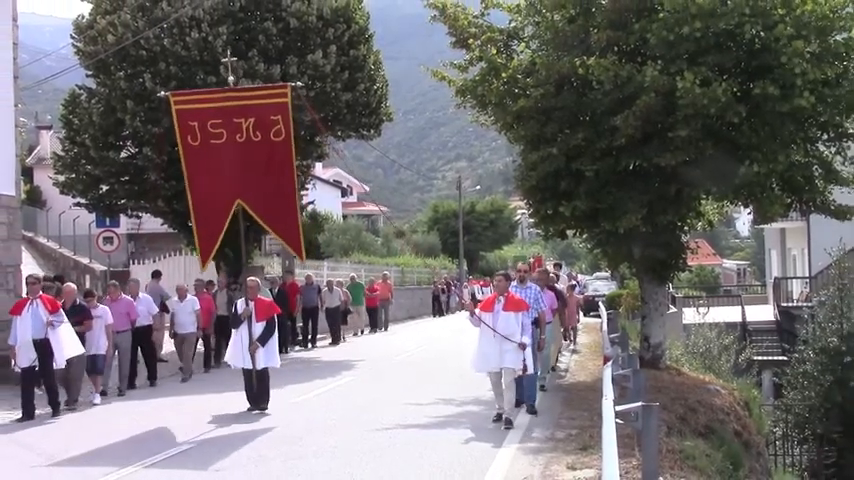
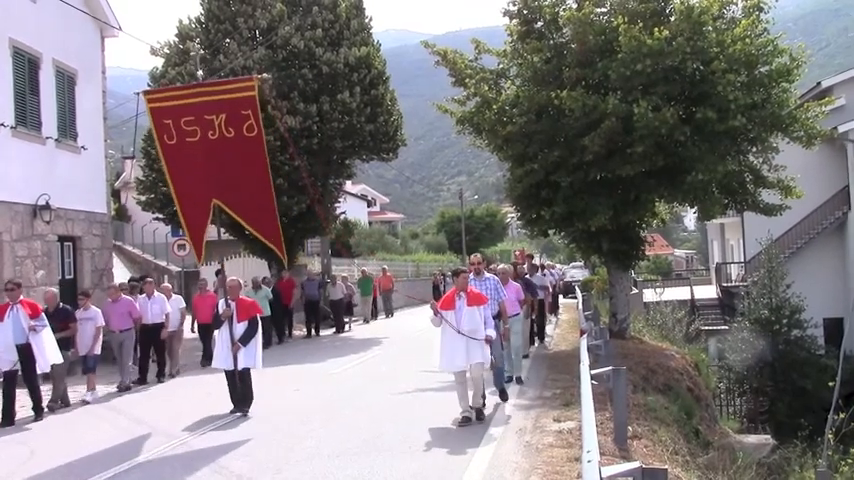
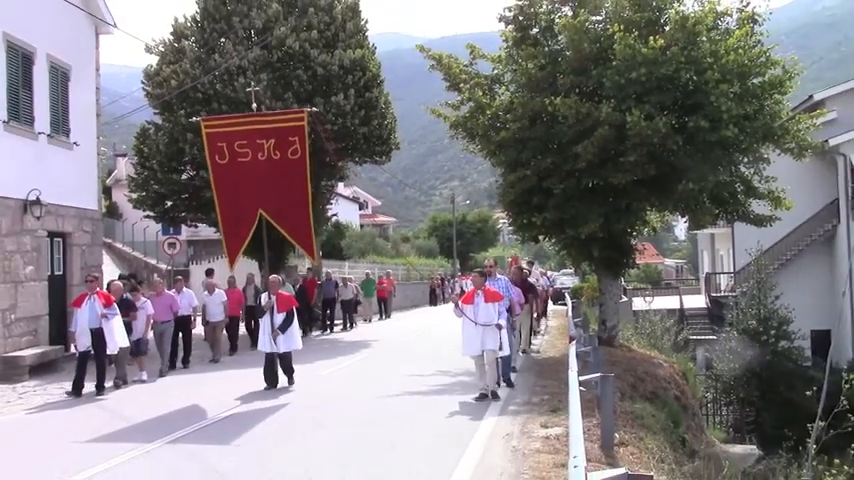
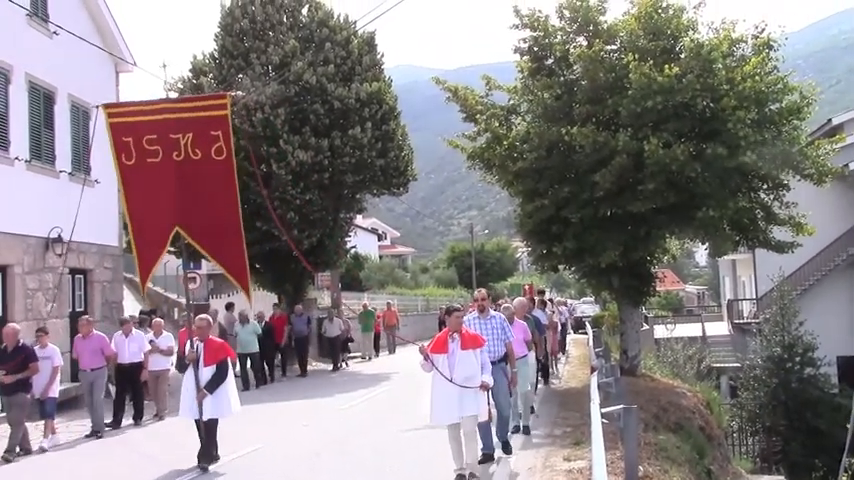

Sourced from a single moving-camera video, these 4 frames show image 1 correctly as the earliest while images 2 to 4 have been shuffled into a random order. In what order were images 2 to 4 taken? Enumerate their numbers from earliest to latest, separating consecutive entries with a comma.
3, 2, 4
